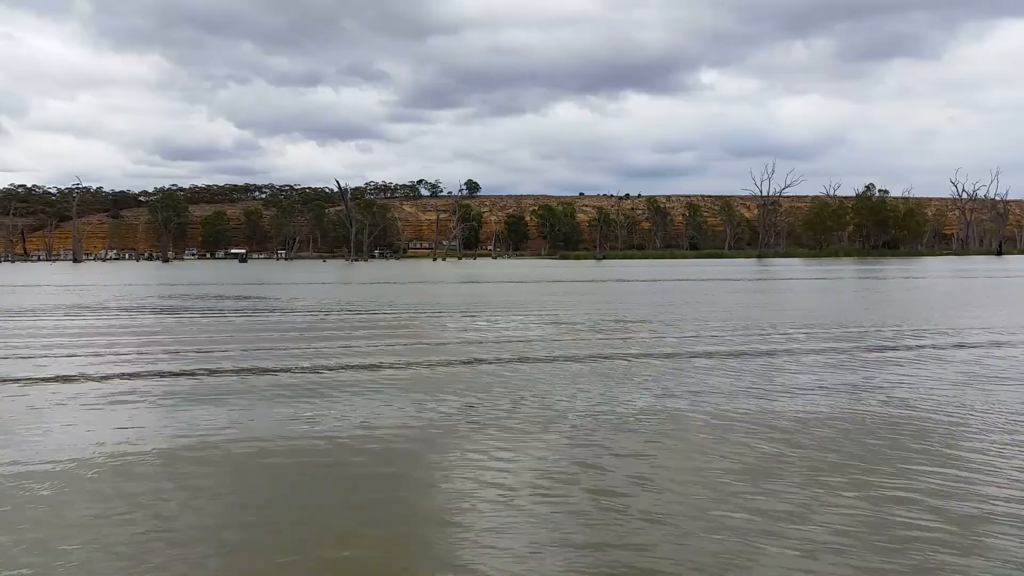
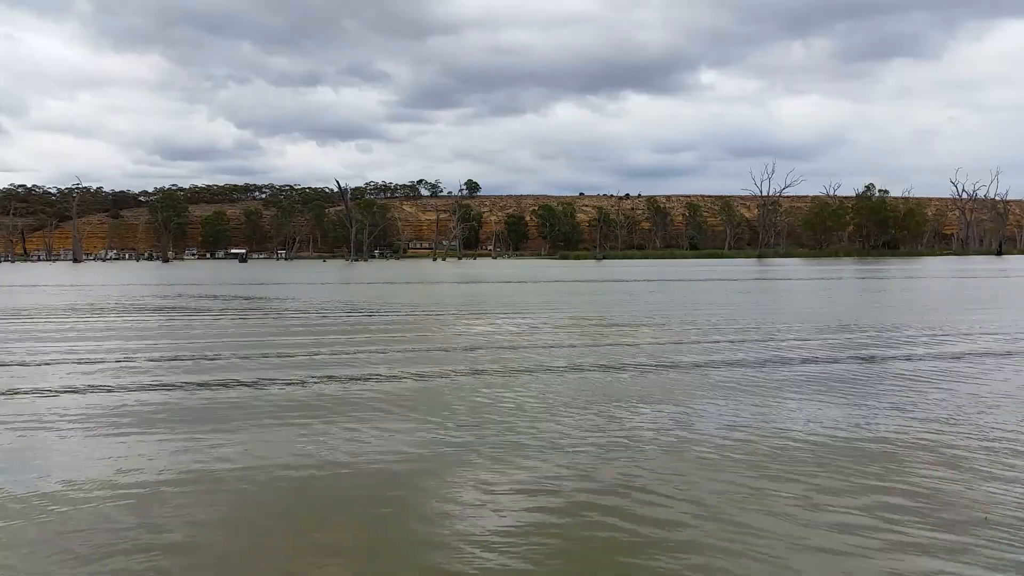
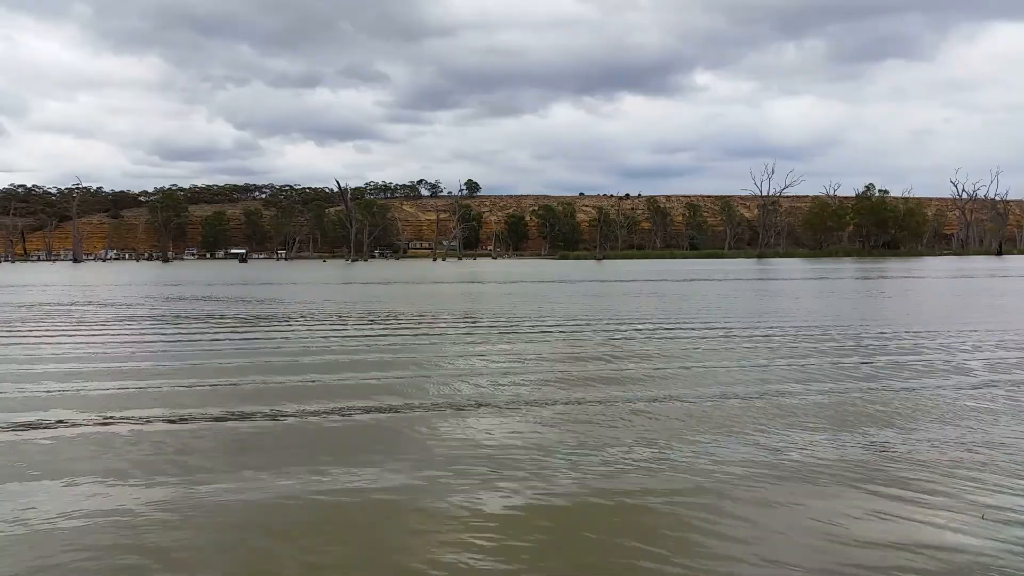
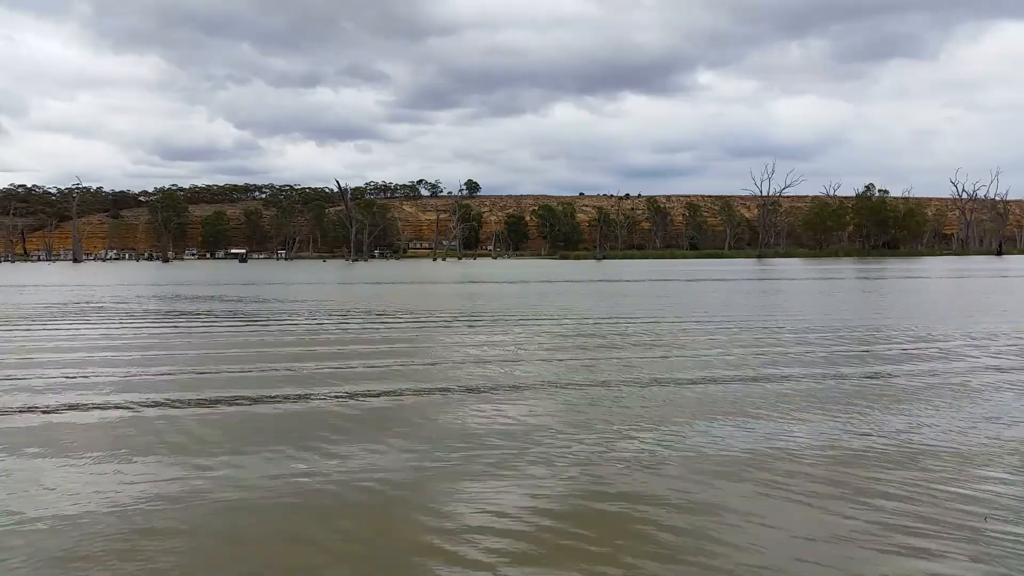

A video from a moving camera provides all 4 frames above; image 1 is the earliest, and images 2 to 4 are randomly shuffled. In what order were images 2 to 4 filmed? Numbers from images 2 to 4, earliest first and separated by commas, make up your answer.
2, 4, 3
